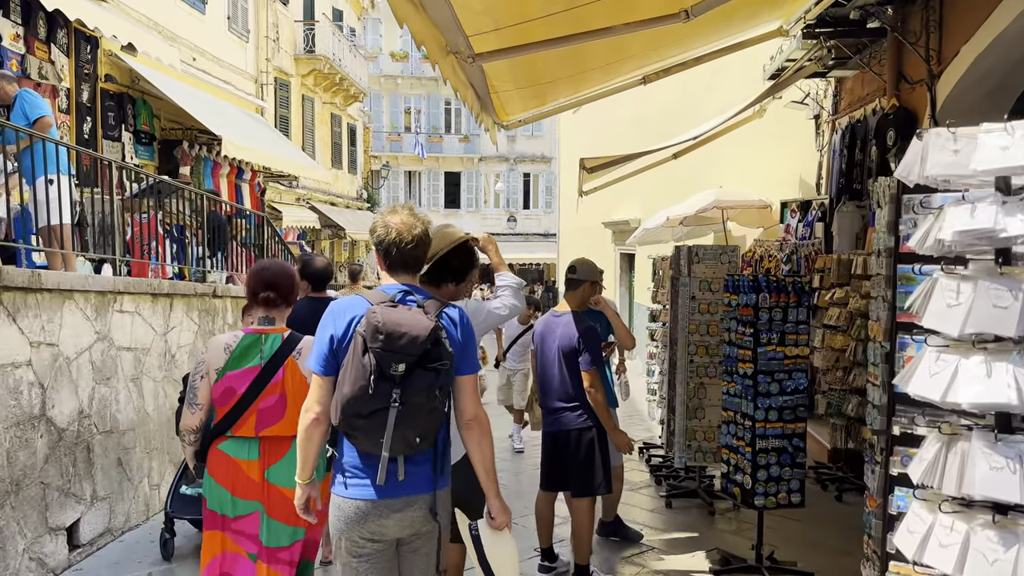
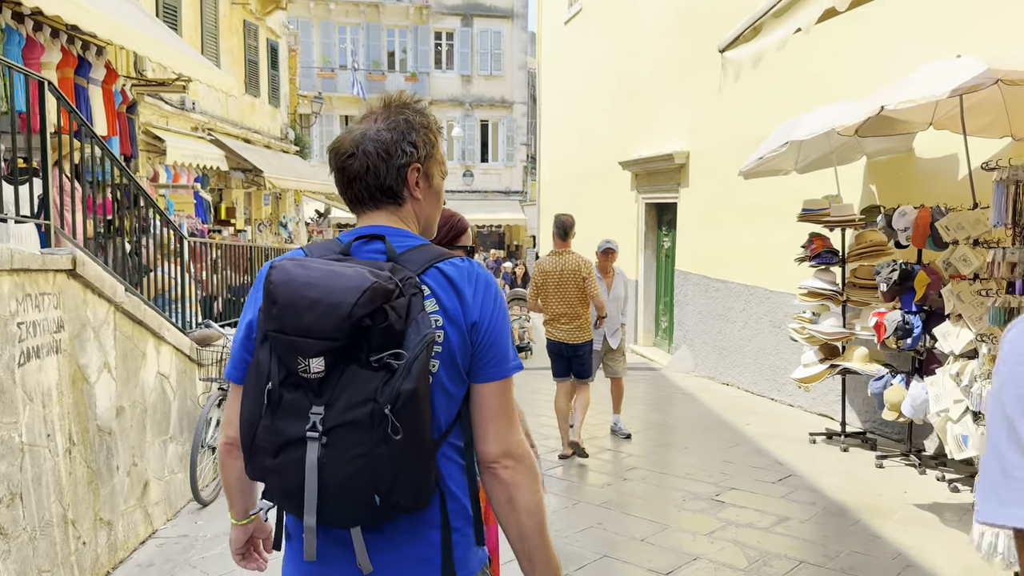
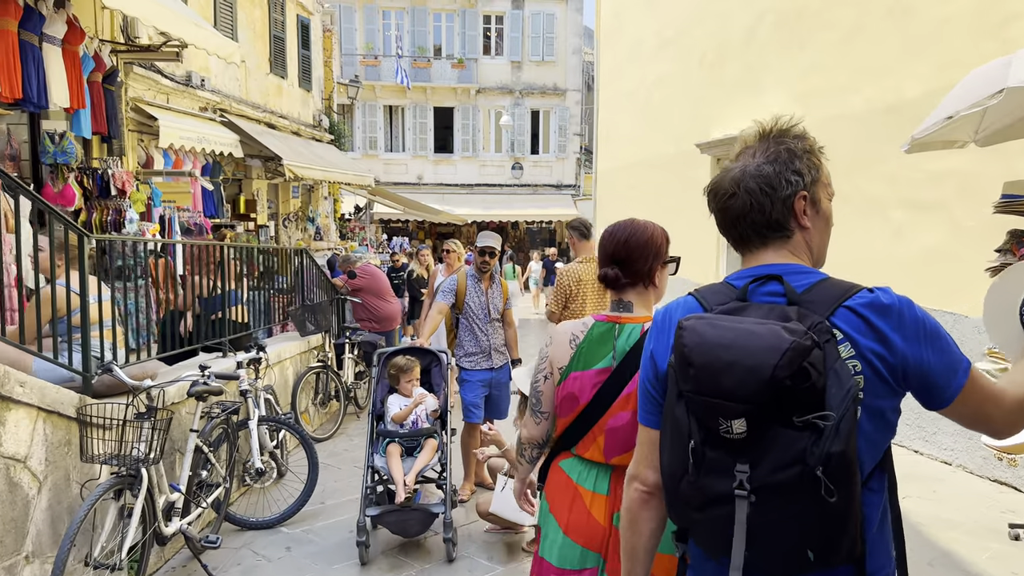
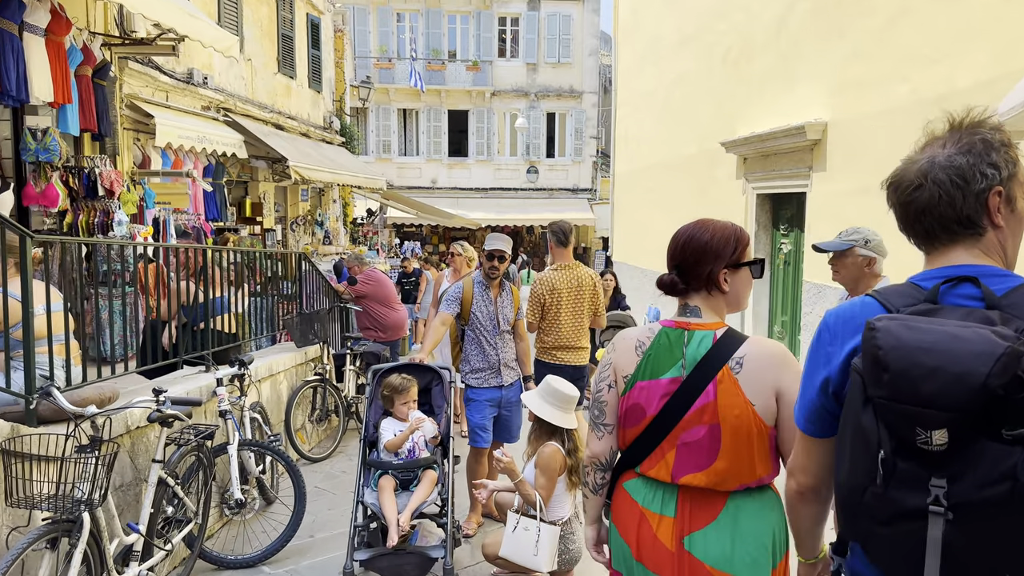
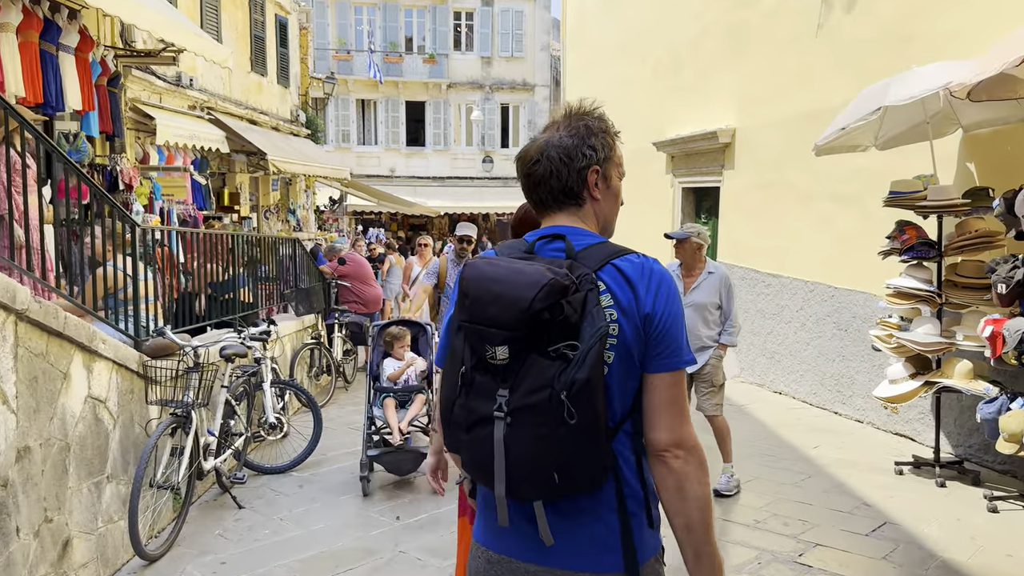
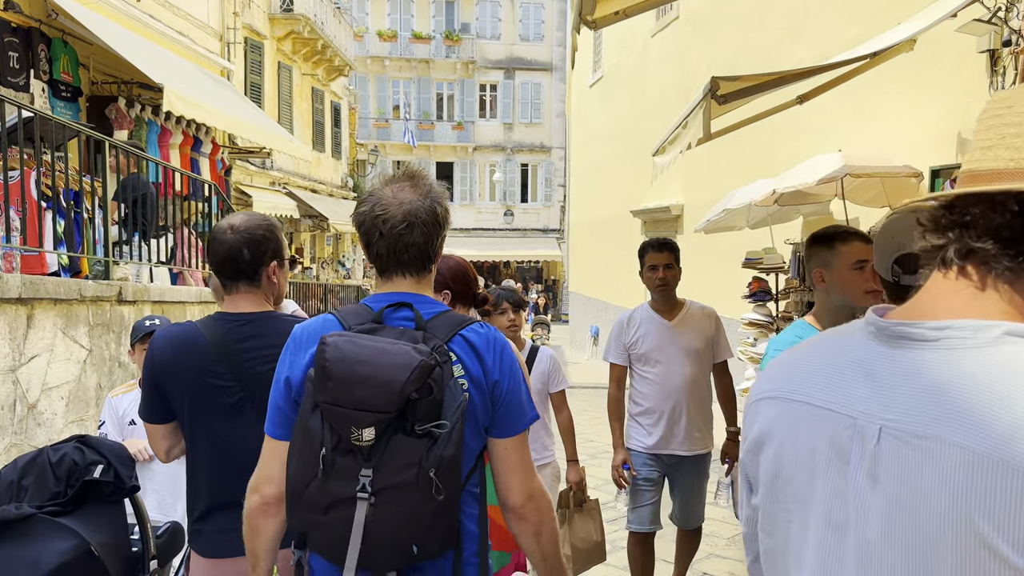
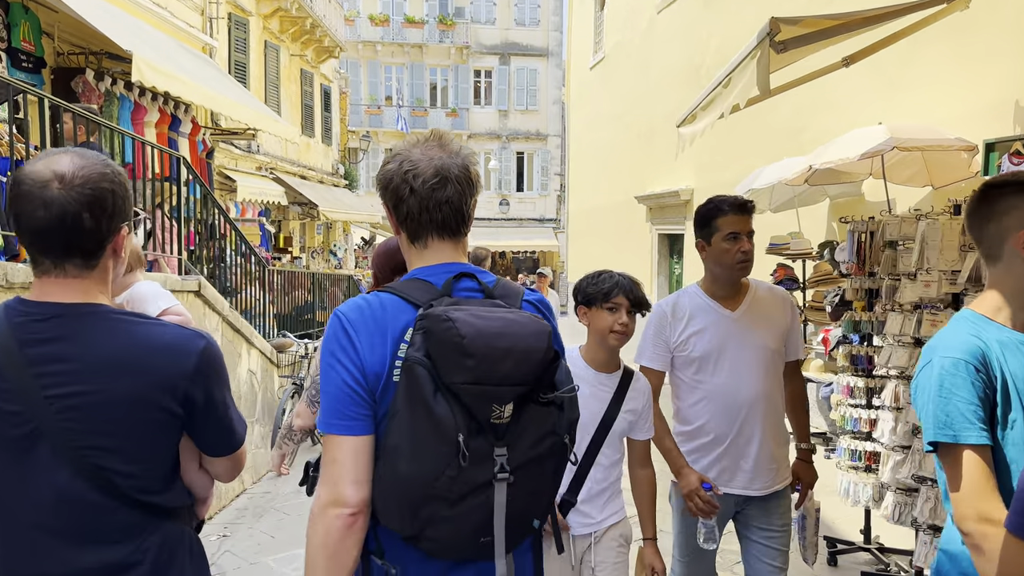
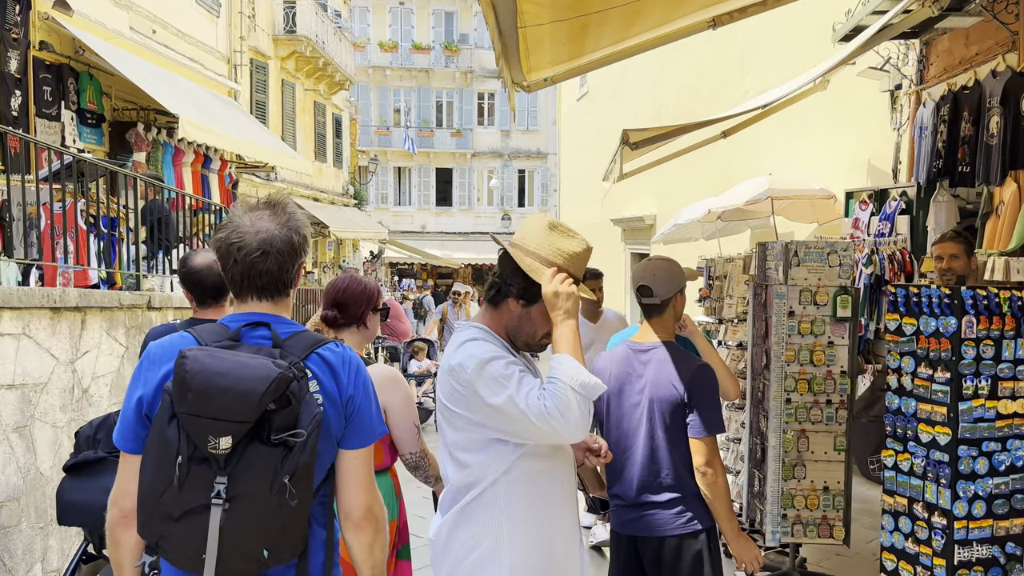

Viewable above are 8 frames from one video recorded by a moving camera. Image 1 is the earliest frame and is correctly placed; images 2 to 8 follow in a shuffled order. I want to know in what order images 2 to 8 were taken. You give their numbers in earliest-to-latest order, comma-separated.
8, 6, 7, 2, 5, 3, 4
